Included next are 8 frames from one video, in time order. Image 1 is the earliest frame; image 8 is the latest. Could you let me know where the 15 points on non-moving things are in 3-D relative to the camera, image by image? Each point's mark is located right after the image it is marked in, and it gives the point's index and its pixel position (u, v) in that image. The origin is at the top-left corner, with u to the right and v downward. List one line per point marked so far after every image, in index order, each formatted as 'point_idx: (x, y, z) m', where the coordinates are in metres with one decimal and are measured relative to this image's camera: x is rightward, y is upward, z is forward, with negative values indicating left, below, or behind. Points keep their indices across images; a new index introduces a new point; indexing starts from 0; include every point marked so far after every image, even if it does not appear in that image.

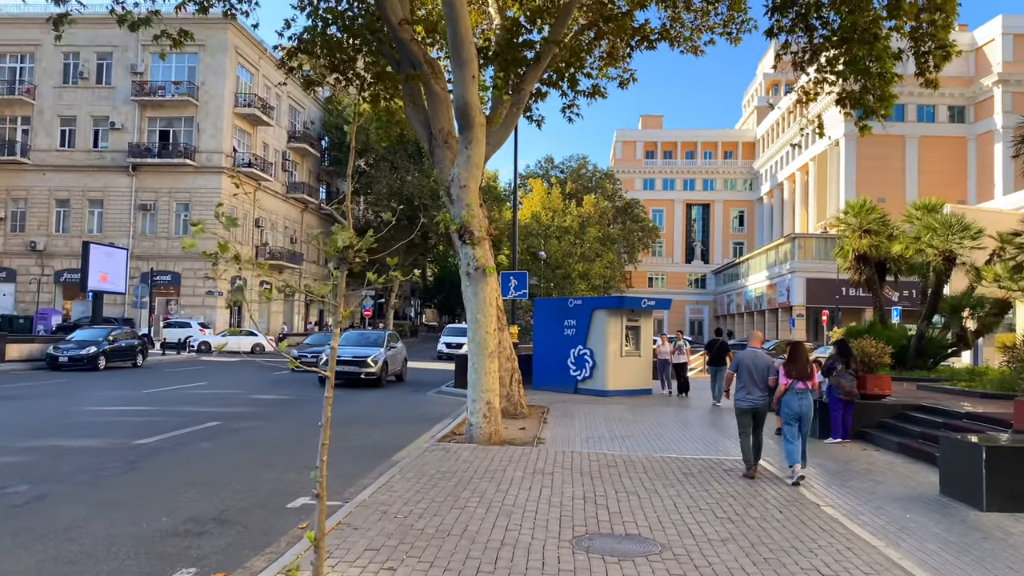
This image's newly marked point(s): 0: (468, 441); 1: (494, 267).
0: (-0.7, -2.4, +11.7) m
1: (-0.3, +0.3, +11.2) m
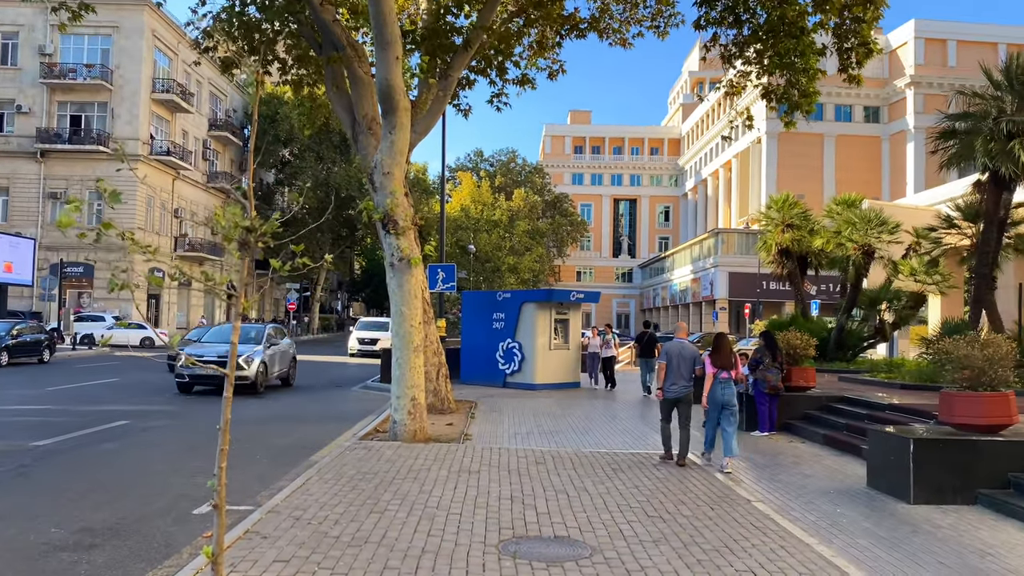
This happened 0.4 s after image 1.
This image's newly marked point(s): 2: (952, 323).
0: (-1.8, -2.2, +11.2) m
1: (-1.3, +0.4, +10.7) m
2: (+8.5, -0.7, +14.7) m
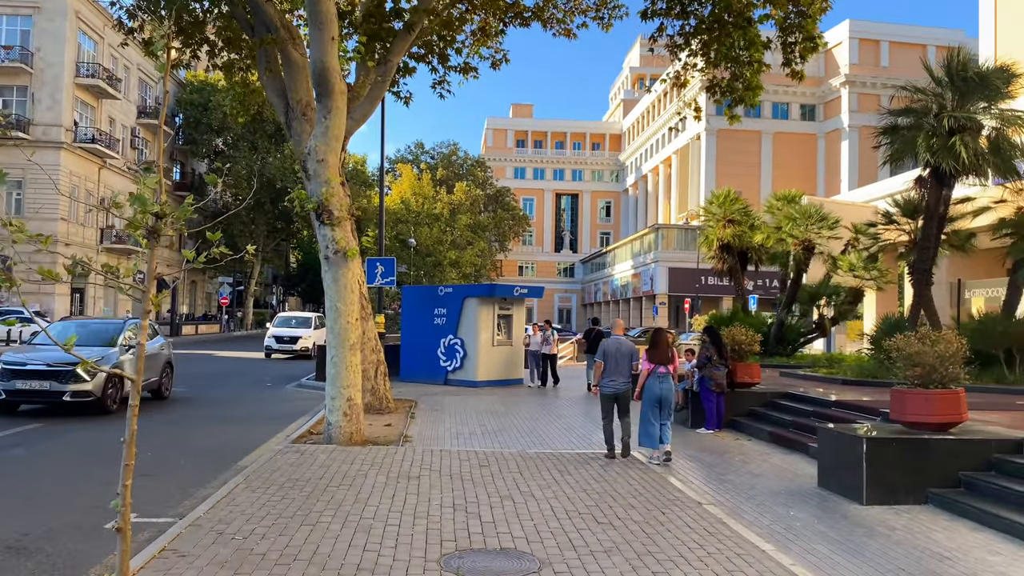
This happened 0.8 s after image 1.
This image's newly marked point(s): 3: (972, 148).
0: (-2.6, -2.1, +10.6) m
1: (-2.1, +0.5, +10.1) m
2: (+7.4, -0.6, +14.8) m
3: (+7.0, +2.1, +11.5) m
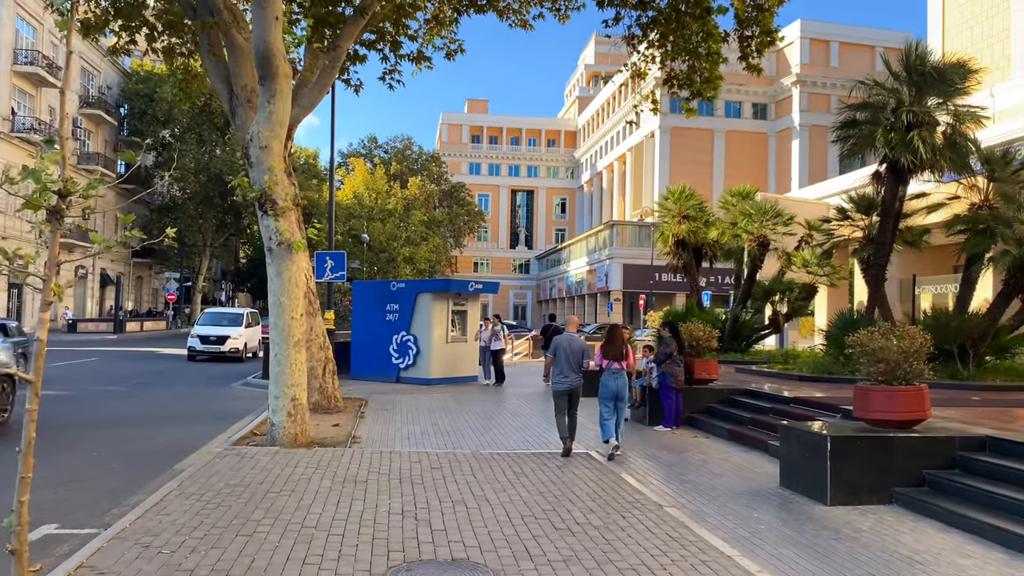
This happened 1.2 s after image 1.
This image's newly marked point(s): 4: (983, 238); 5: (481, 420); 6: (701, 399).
0: (-3.2, -2.1, +10.0) m
1: (-2.7, +0.6, +9.6) m
2: (+6.5, -0.5, +14.9) m
3: (+6.3, +2.2, +11.5) m
4: (+7.6, +0.8, +12.2) m
5: (-0.5, -2.2, +12.4) m
6: (+2.9, -1.7, +11.8) m
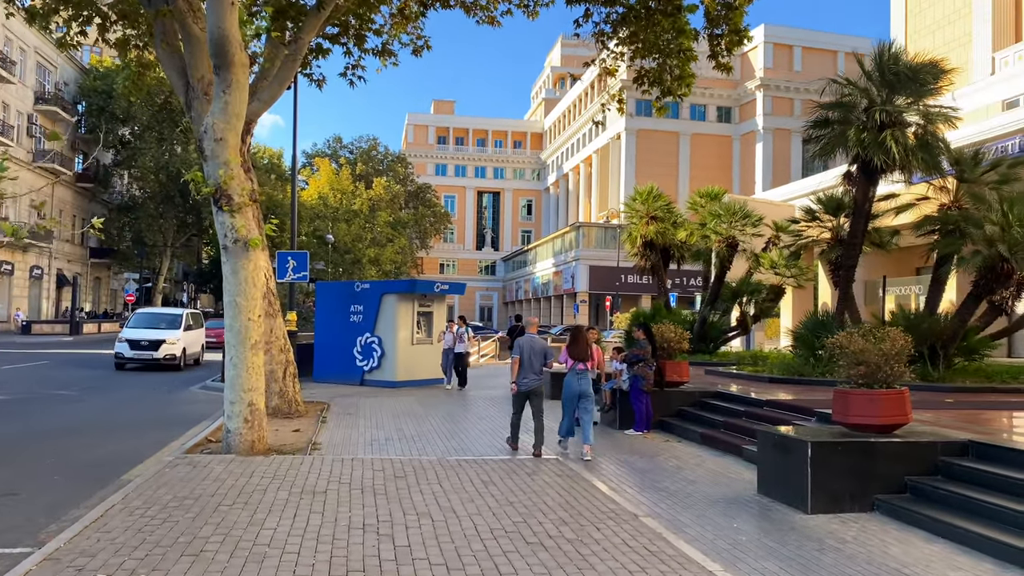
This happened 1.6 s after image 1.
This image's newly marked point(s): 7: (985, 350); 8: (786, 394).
0: (-3.6, -2.1, +9.5) m
1: (-3.1, +0.6, +9.1) m
2: (+5.9, -0.6, +14.8) m
3: (+5.8, +2.2, +11.4) m
4: (+7.1, +0.8, +12.2) m
5: (-1.0, -2.2, +12.0) m
6: (+2.4, -1.7, +11.5) m
7: (+8.1, -1.1, +13.0) m
8: (+4.2, -1.6, +11.6) m
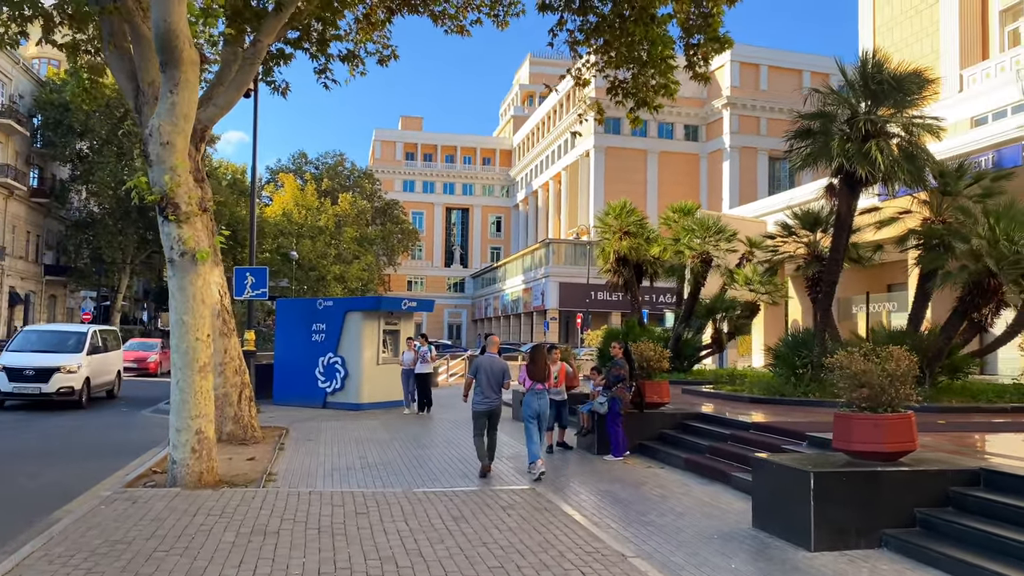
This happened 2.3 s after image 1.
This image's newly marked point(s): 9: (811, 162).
0: (-3.9, -2.3, +8.6) m
1: (-3.4, +0.4, +8.4) m
2: (+5.3, -0.9, +14.4) m
3: (+5.4, +1.9, +11.0) m
4: (+6.6, +0.5, +11.8) m
5: (-1.4, -2.4, +11.3) m
6: (+2.0, -2.0, +11.0) m
7: (+7.6, -1.3, +12.6) m
8: (+3.8, -1.9, +11.1) m
9: (+4.6, +1.9, +11.7) m
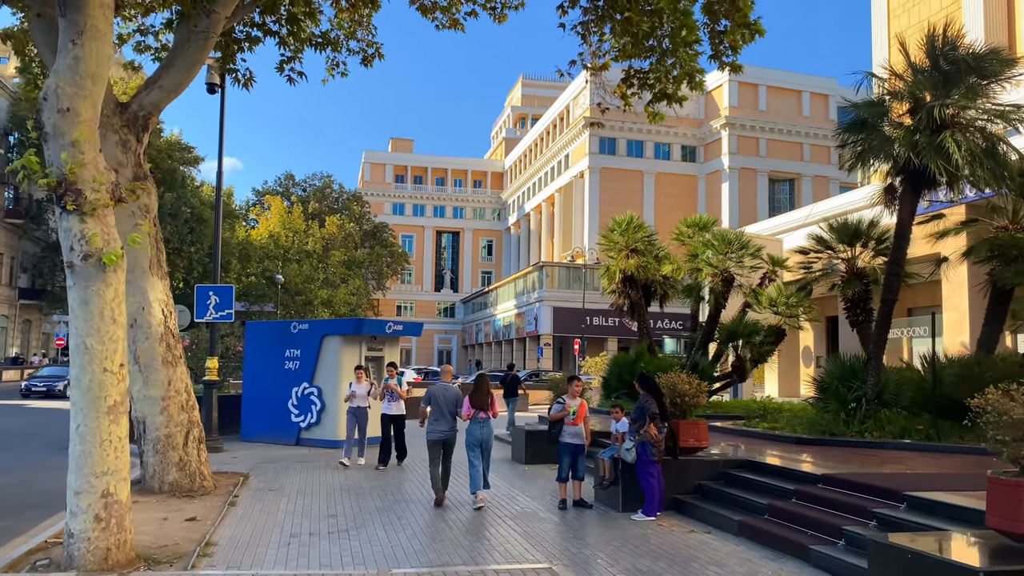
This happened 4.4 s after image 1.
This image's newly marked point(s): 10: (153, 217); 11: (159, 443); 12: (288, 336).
0: (-3.8, -2.4, +6.5) m
1: (-3.3, +0.2, +6.4) m
2: (+5.4, -1.2, +12.4) m
3: (+5.5, +1.7, +9.2) m
4: (+6.7, +0.3, +10.0) m
5: (-1.4, -2.6, +9.2) m
6: (+2.1, -2.2, +8.9) m
7: (+7.7, -1.6, +10.7) m
8: (+3.8, -2.1, +9.1) m
9: (+4.6, +1.6, +9.9) m
10: (-4.8, +1.0, +10.1) m
11: (-4.5, -2.0, +9.7) m
12: (-4.7, -1.0, +15.9) m
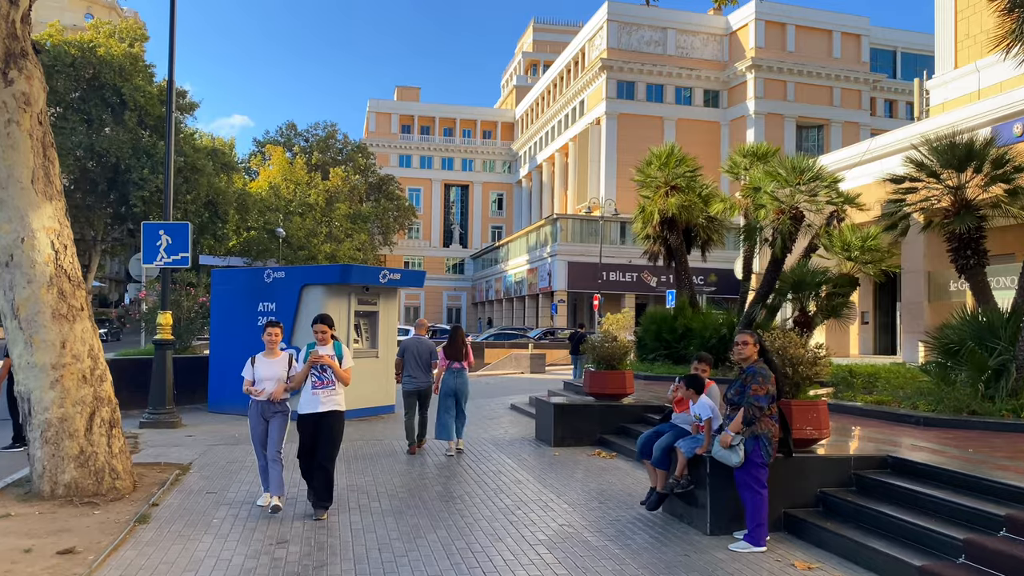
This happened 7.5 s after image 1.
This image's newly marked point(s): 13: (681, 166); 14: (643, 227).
0: (-3.6, -1.9, +3.8) m
1: (-3.0, +0.8, +3.4) m
2: (+5.7, -0.3, +9.5) m
3: (+5.8, +2.4, +6.1) m
4: (+7.0, +1.0, +6.9) m
5: (-1.1, -2.0, +6.4) m
6: (+2.4, -1.5, +6.1) m
7: (+8.0, -0.9, +7.8) m
8: (+4.1, -1.4, +6.2) m
9: (+4.9, +2.4, +6.8) m
10: (-4.5, +1.7, +7.2) m
11: (-4.2, -1.3, +6.9) m
12: (-4.3, 0.0, +13.0) m
13: (+3.8, +2.8, +17.0) m
14: (+3.0, +1.4, +17.5) m
